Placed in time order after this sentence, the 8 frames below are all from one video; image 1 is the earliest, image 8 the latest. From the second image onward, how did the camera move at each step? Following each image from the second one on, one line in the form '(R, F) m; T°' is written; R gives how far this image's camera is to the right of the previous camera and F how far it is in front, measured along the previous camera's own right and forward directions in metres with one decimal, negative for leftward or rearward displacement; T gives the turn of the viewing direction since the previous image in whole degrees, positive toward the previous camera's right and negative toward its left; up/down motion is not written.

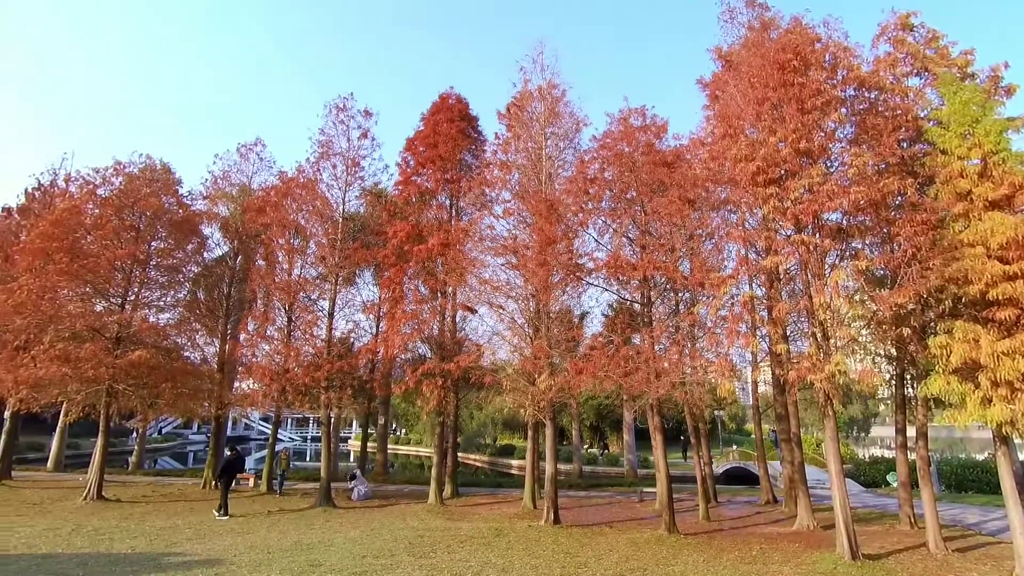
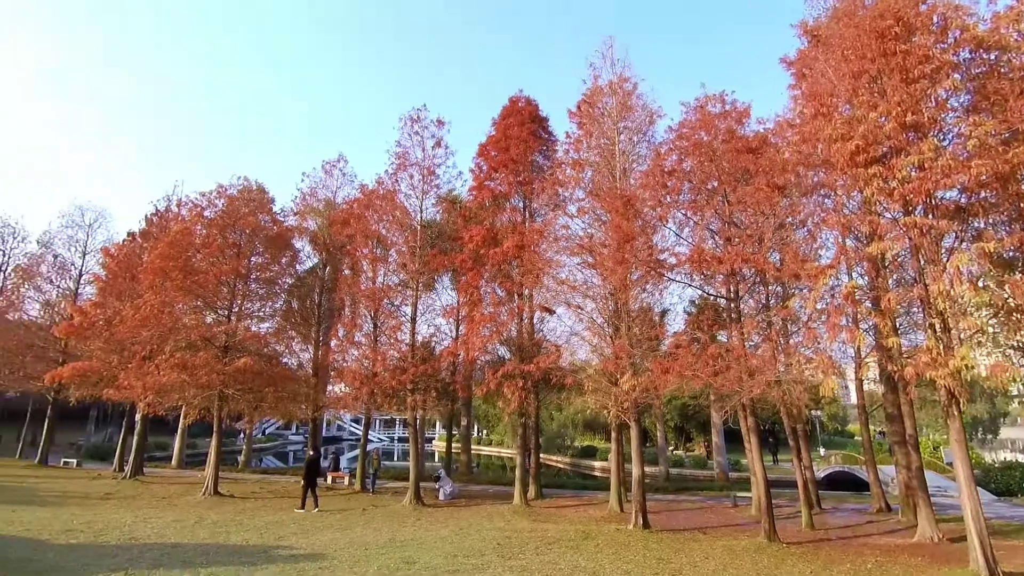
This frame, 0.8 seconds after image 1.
(0.0, +0.1) m; -7°
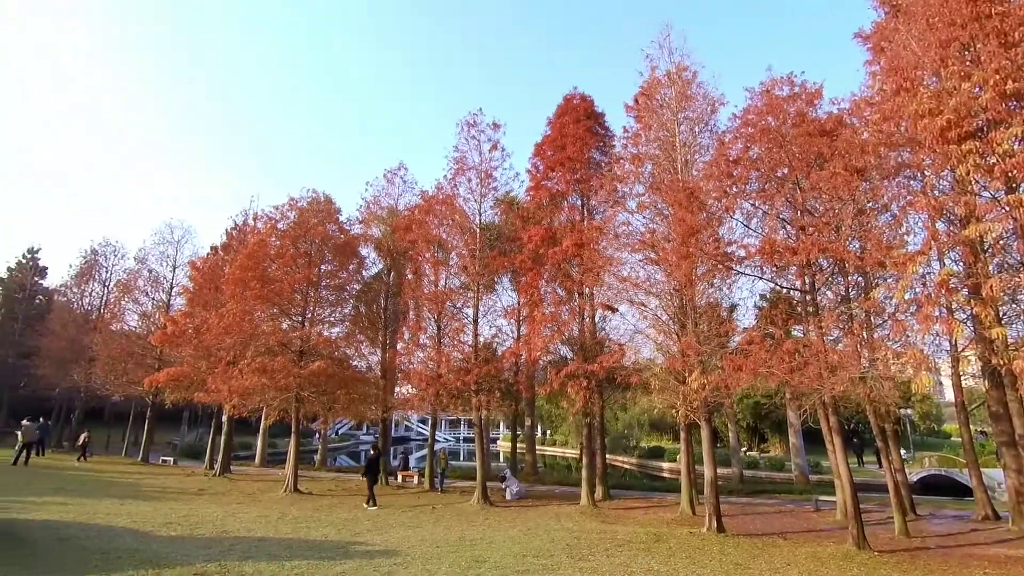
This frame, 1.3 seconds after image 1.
(0.0, +0.1) m; -5°
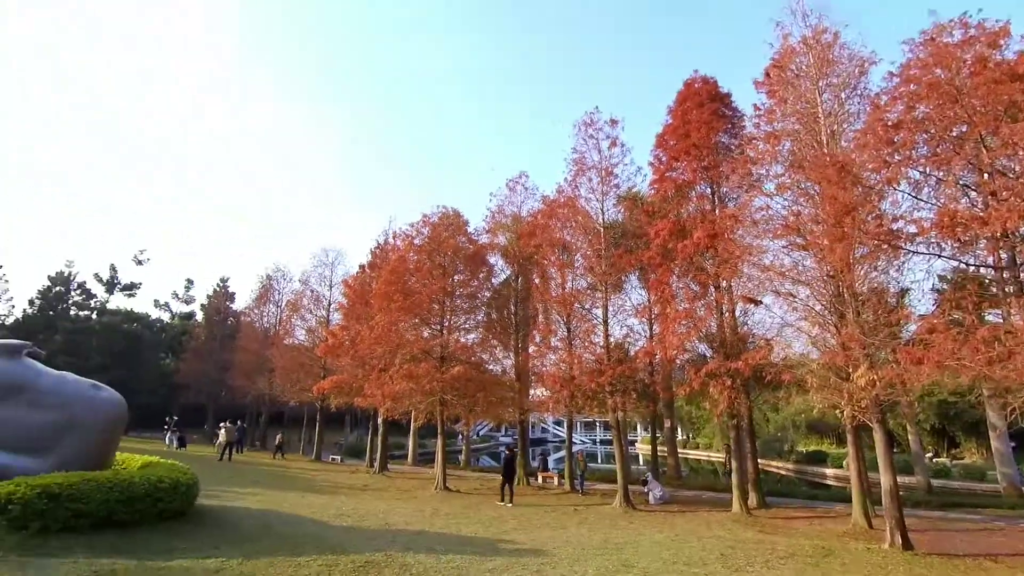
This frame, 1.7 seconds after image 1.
(0.0, +0.1) m; -11°
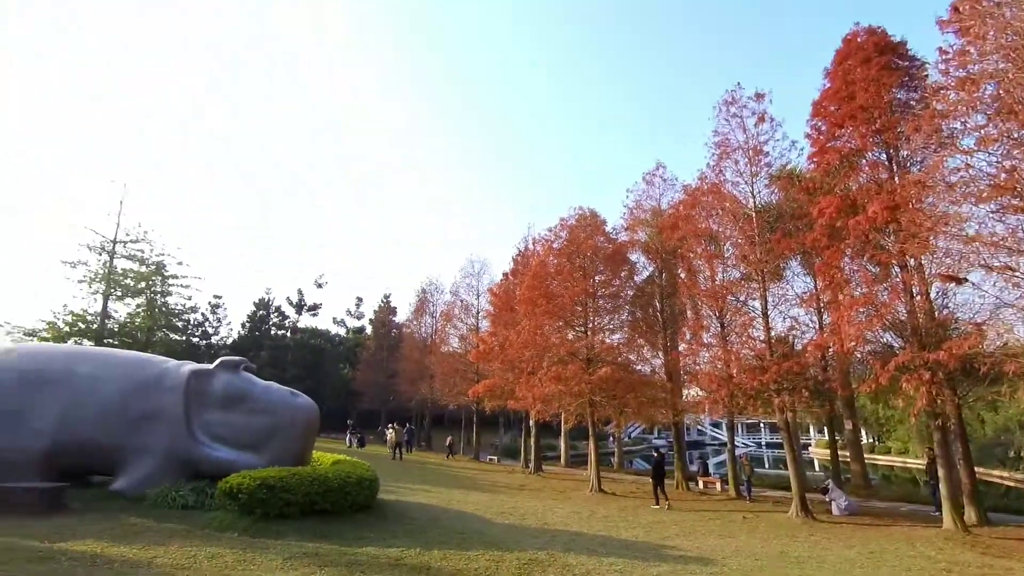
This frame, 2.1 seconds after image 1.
(0.0, +0.3) m; -13°
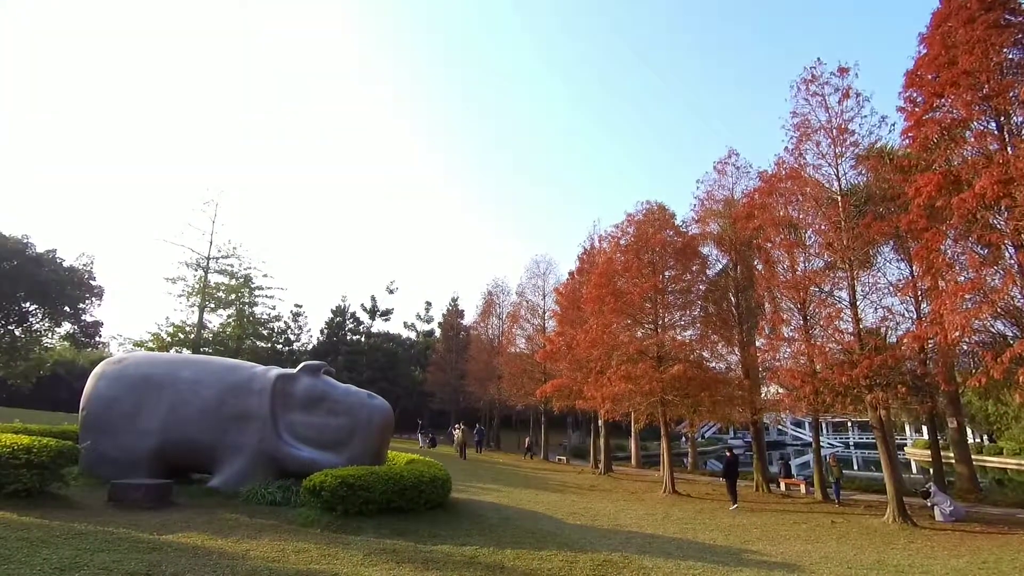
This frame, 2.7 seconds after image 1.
(0.0, +0.1) m; -6°
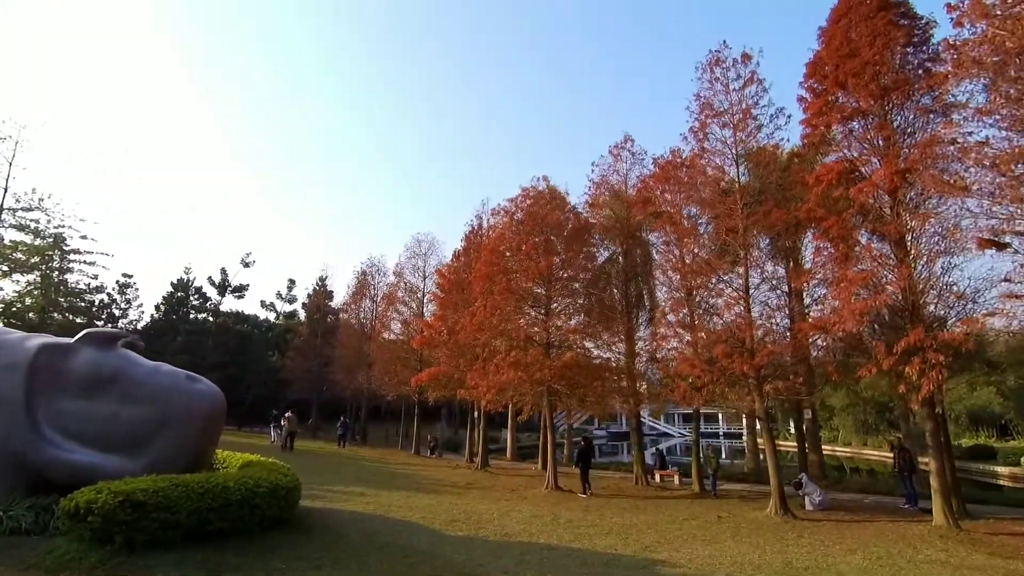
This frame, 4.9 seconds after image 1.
(-0.1, +1.8) m; +11°
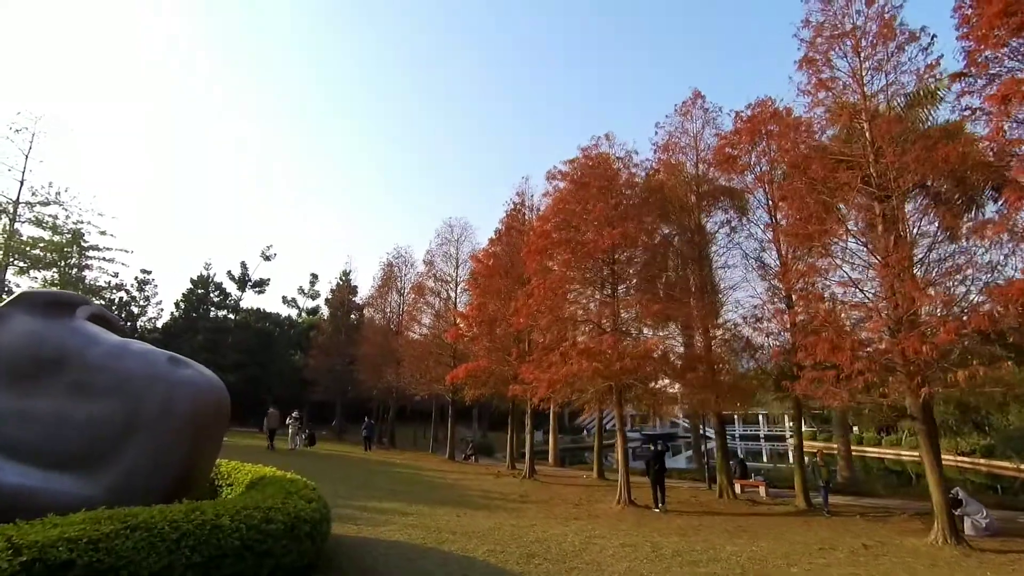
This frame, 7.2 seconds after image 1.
(-1.0, +2.8) m; -2°
